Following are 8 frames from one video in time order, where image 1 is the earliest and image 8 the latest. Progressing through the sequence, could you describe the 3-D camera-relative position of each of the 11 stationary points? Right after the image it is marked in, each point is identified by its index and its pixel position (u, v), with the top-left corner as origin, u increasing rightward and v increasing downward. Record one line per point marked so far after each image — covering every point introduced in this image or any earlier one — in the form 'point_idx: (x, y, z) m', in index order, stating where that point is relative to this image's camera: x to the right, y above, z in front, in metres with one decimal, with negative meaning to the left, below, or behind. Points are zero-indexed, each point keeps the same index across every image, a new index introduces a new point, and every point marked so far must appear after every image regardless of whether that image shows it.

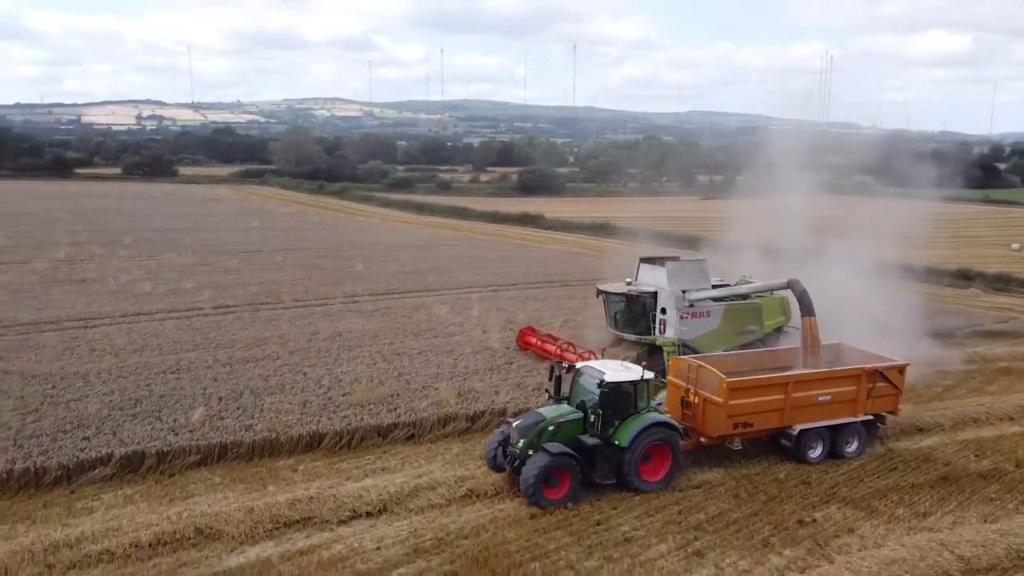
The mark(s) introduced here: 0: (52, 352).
0: (-8.1, -1.1, +14.1) m
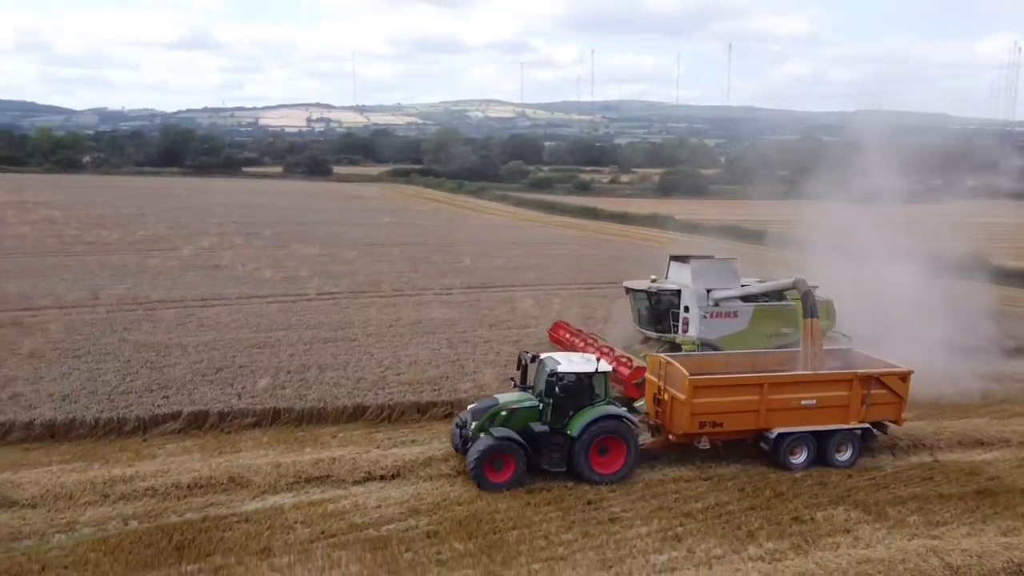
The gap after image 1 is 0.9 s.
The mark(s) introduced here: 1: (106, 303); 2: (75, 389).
0: (-6.9, -0.8, +16.0) m
1: (-9.2, -0.3, +18.2) m
2: (-6.3, -1.4, +11.5) m
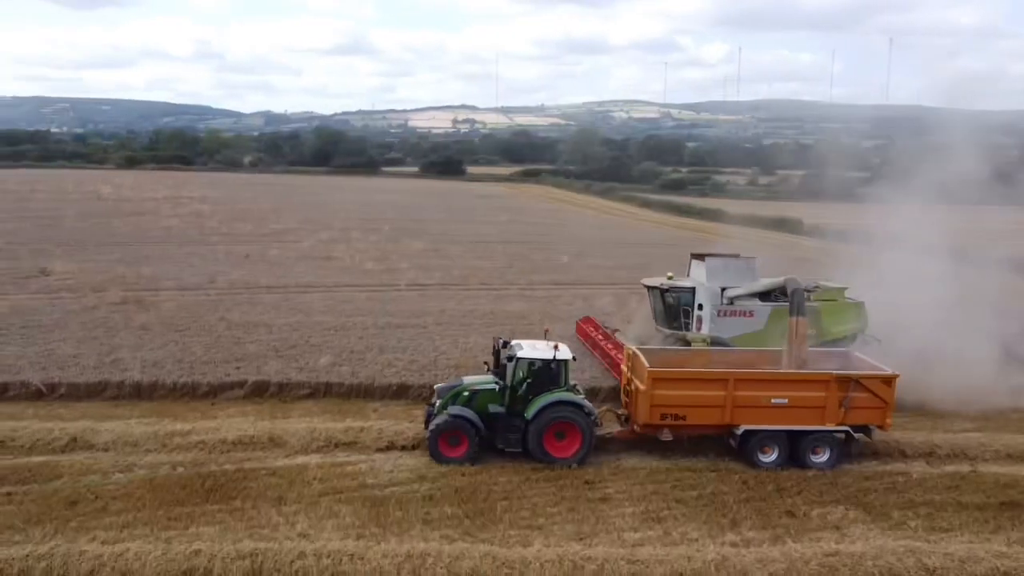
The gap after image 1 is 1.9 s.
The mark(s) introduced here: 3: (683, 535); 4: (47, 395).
0: (-5.5, -0.4, +17.7) m
1: (-7.4, 0.0, +20.3) m
2: (-5.7, -1.1, +13.1) m
3: (+1.8, -2.5, +8.2) m
4: (-6.7, -1.5, +11.5) m
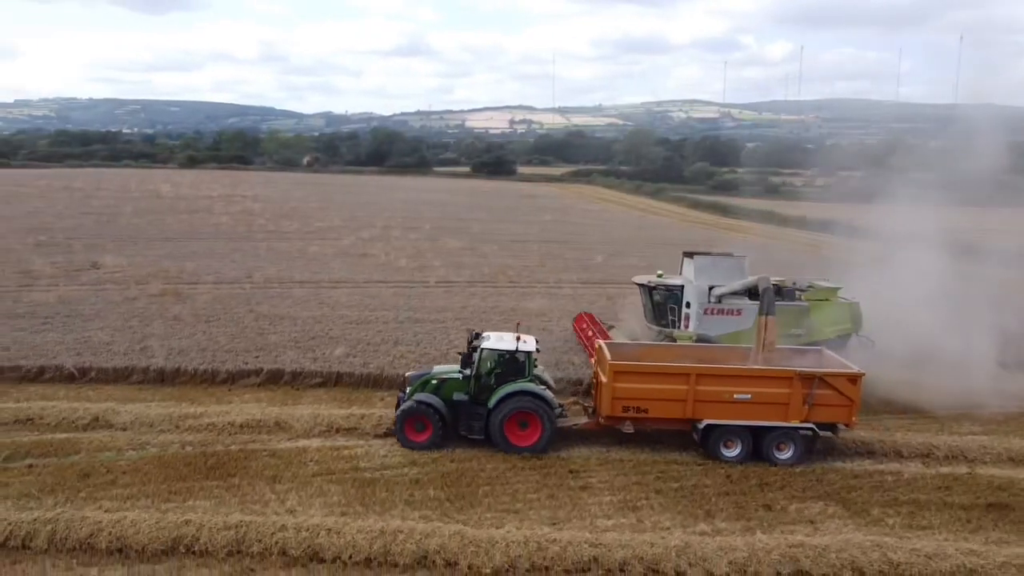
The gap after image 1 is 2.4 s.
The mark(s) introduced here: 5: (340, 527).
0: (-5.1, -0.3, +18.5) m
1: (-6.7, +0.2, +21.1) m
2: (-5.6, -1.0, +13.9) m
3: (+1.5, -2.5, +8.4) m
4: (-6.7, -1.4, +12.3) m
5: (-1.7, -2.3, +7.7) m
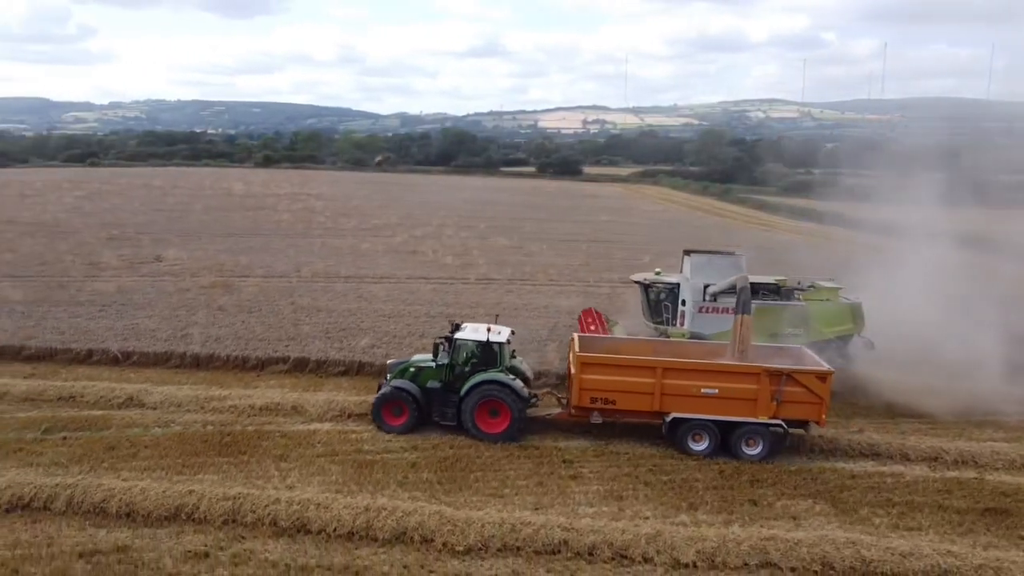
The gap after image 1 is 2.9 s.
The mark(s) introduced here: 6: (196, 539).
0: (-4.3, -0.2, +19.2) m
1: (-5.7, +0.3, +22.0) m
2: (-5.2, -0.8, +14.7) m
3: (+1.3, -2.4, +8.7) m
4: (-6.5, -1.2, +13.3) m
5: (-1.9, -2.2, +8.2) m
6: (-3.0, -2.4, +7.6) m
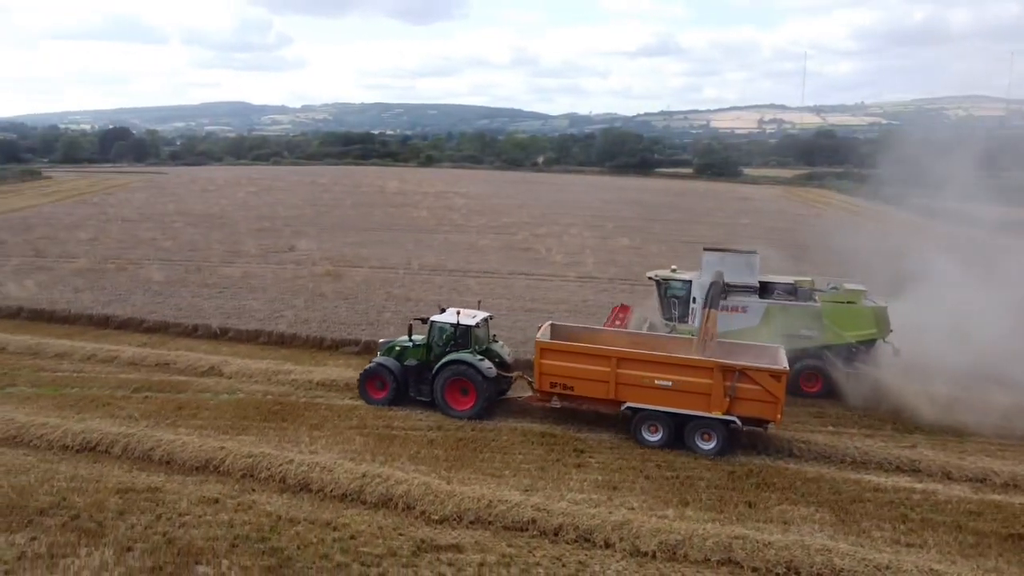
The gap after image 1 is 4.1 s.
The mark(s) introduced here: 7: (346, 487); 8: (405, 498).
0: (-2.1, 0.0, +20.4) m
1: (-2.9, +0.6, +23.4) m
2: (-3.9, -0.6, +16.1) m
3: (+1.2, -2.4, +8.9) m
4: (-5.5, -0.9, +14.9) m
5: (-2.0, -2.0, +9.1) m
6: (-3.2, -2.2, +8.7) m
7: (-1.8, -2.2, +8.7) m
8: (-1.1, -2.2, +8.5) m
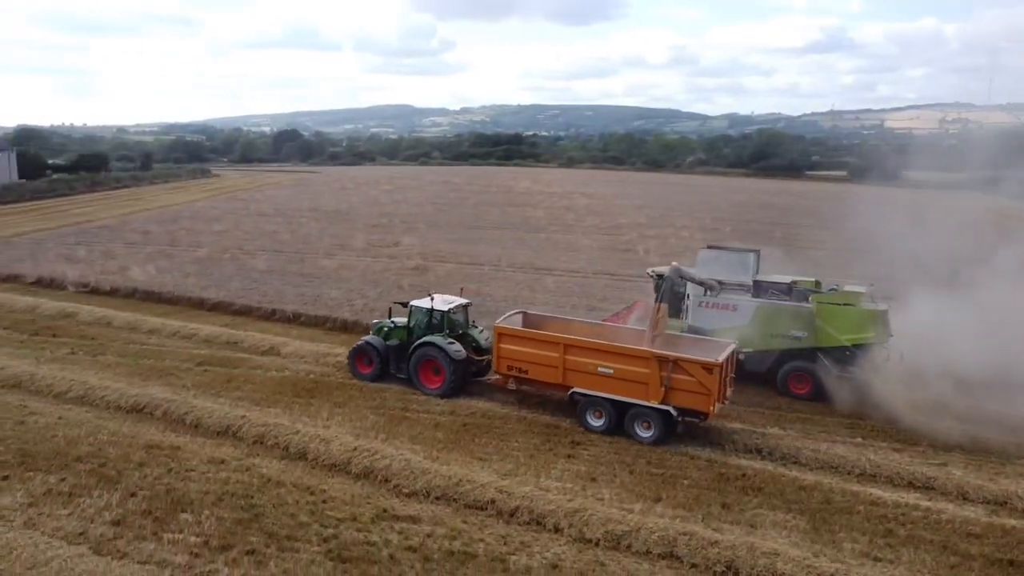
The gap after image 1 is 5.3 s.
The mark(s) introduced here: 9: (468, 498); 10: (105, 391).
0: (-0.2, +0.1, +21.0) m
1: (-0.4, +0.7, +24.1) m
2: (-2.7, -0.4, +17.2) m
3: (+0.9, -2.3, +9.1) m
4: (-4.5, -0.7, +16.3) m
5: (-2.2, -1.9, +10.0) m
6: (-3.5, -2.0, +9.7) m
7: (-2.1, -2.0, +9.5) m
8: (-1.5, -2.1, +9.2) m
9: (-0.5, -2.3, +8.7) m
10: (-5.8, -1.5, +11.4) m
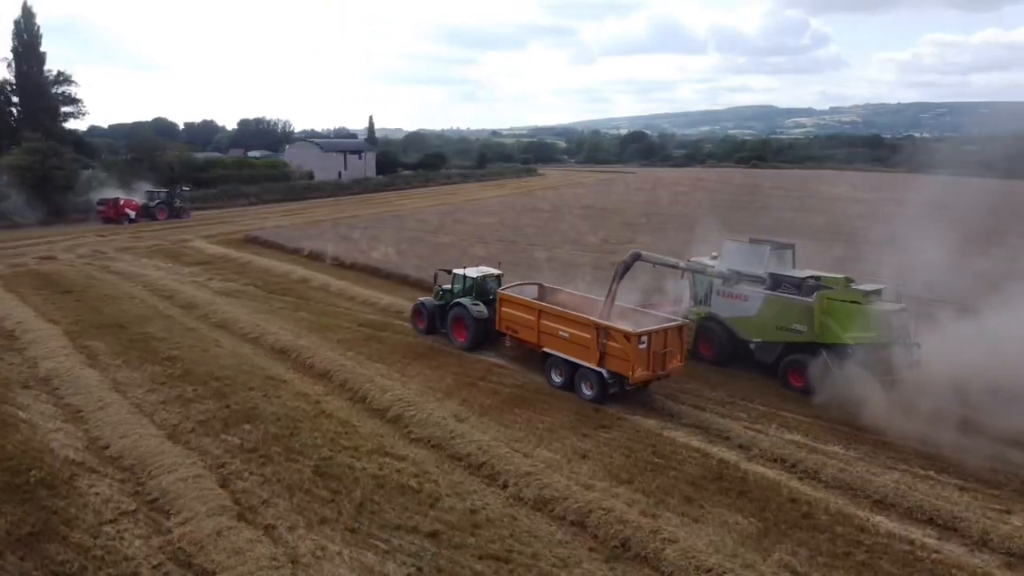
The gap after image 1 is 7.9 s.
0: (+4.8, +0.1, +21.2) m
1: (+5.8, +0.7, +24.1) m
2: (+0.8, -0.2, +18.7) m
3: (+0.7, -2.2, +9.9) m
4: (-1.1, -0.3, +18.6) m
5: (-1.8, -1.5, +11.9) m
6: (-3.0, -1.5, +12.3) m
7: (-1.8, -1.7, +11.4) m
8: (-1.4, -1.8, +10.9) m
9: (-0.7, -2.0, +10.1) m
10: (-4.4, -0.9, +14.7) m
